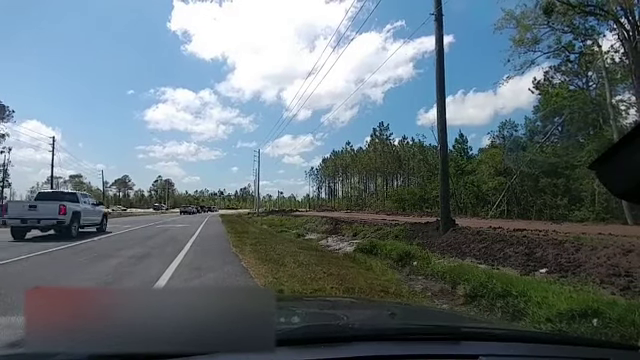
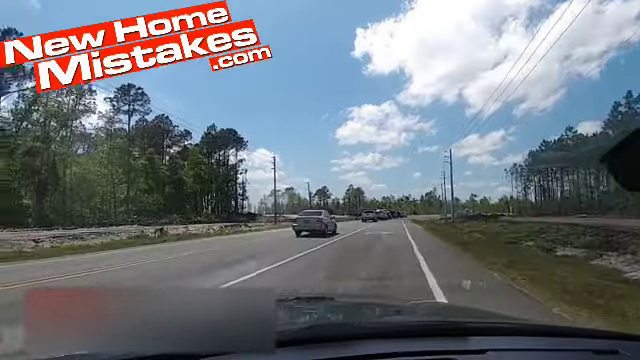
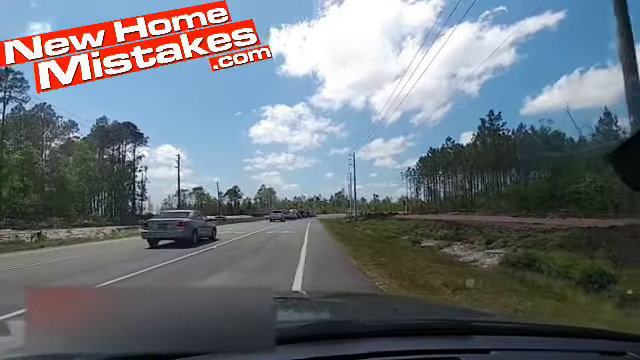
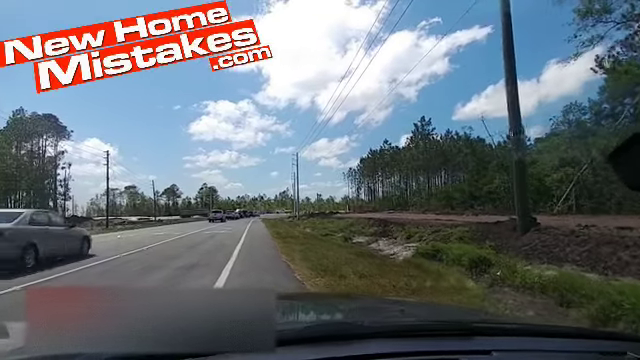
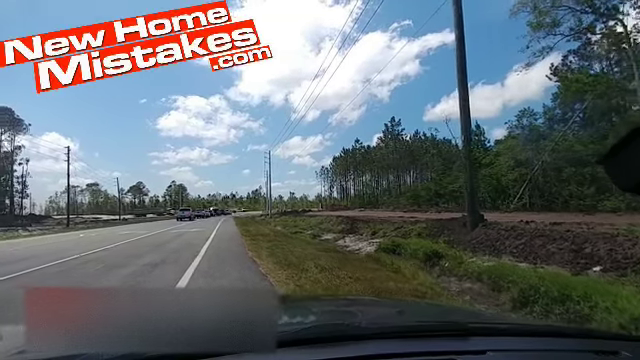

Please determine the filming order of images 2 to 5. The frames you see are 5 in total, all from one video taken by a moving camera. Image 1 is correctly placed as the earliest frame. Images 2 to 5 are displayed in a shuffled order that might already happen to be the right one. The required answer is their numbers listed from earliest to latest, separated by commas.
5, 4, 3, 2
